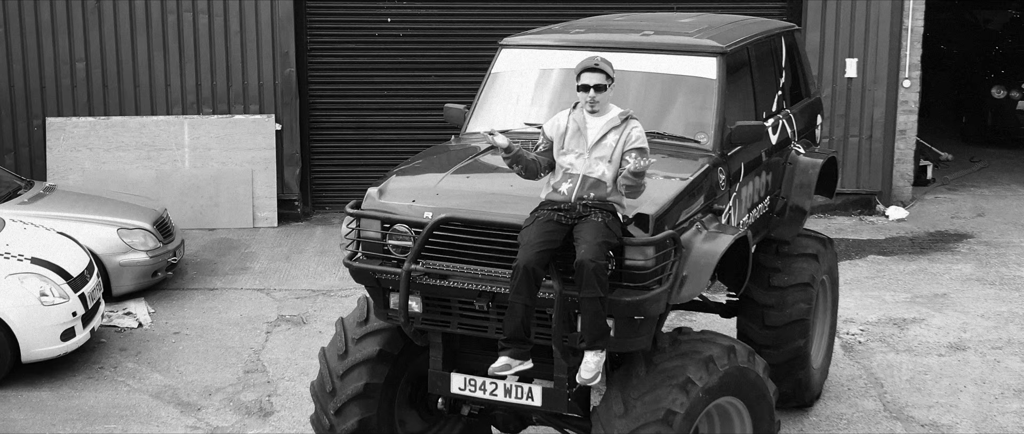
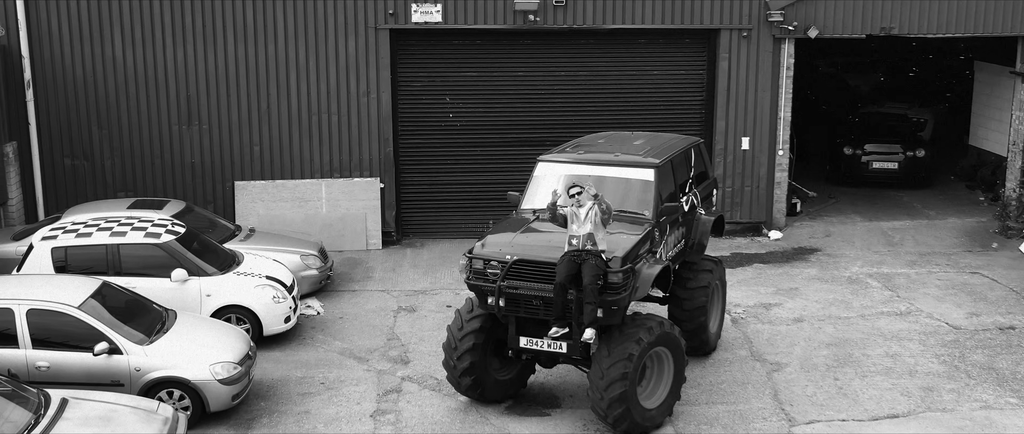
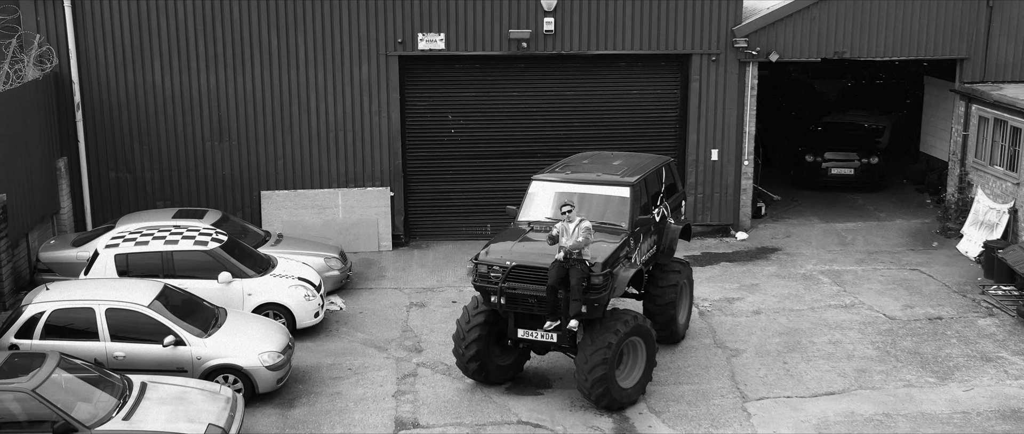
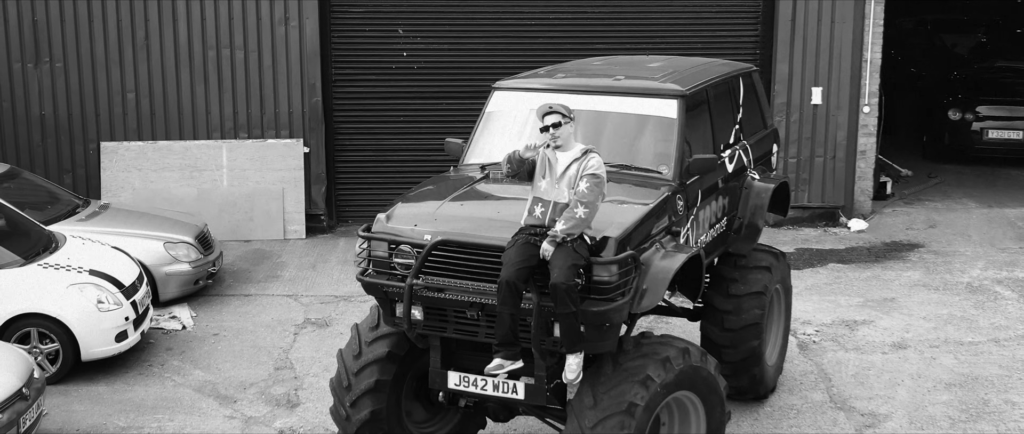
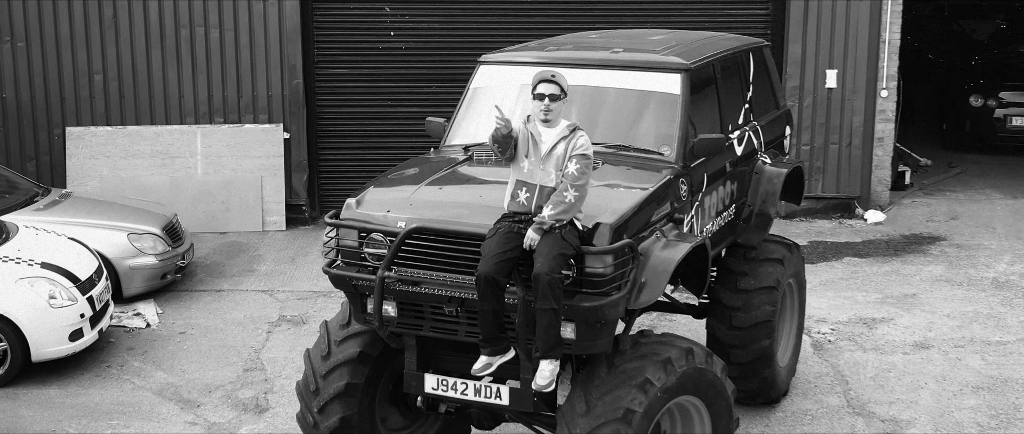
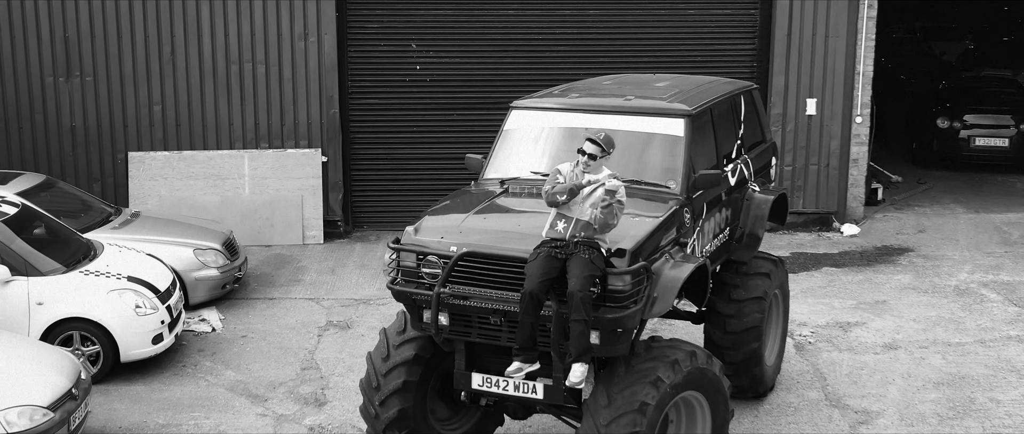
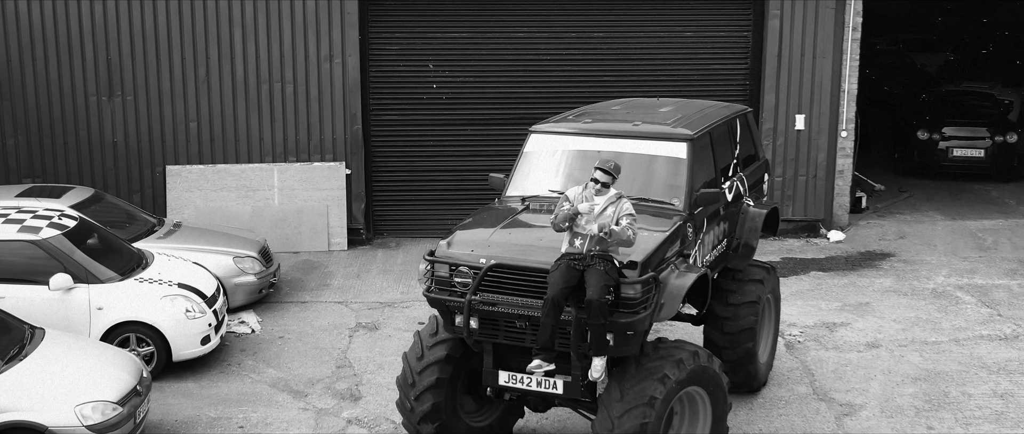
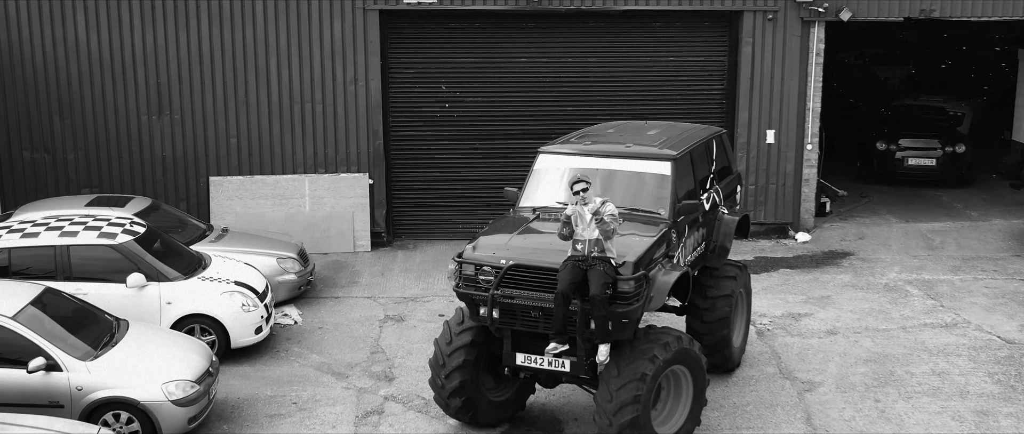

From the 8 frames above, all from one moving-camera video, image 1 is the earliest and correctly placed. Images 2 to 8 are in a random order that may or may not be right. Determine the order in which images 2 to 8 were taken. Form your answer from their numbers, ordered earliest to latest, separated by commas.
5, 4, 6, 7, 8, 2, 3
